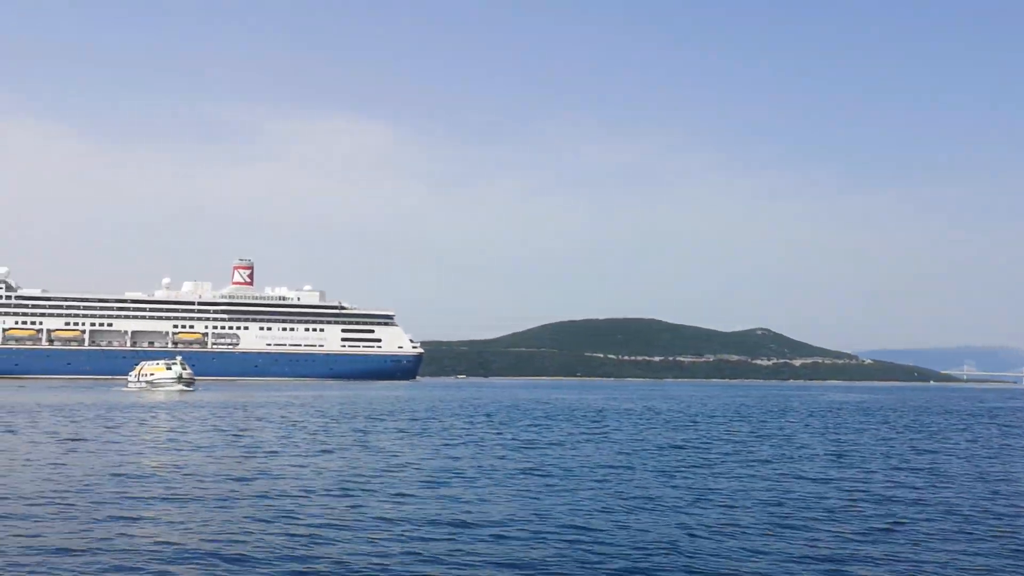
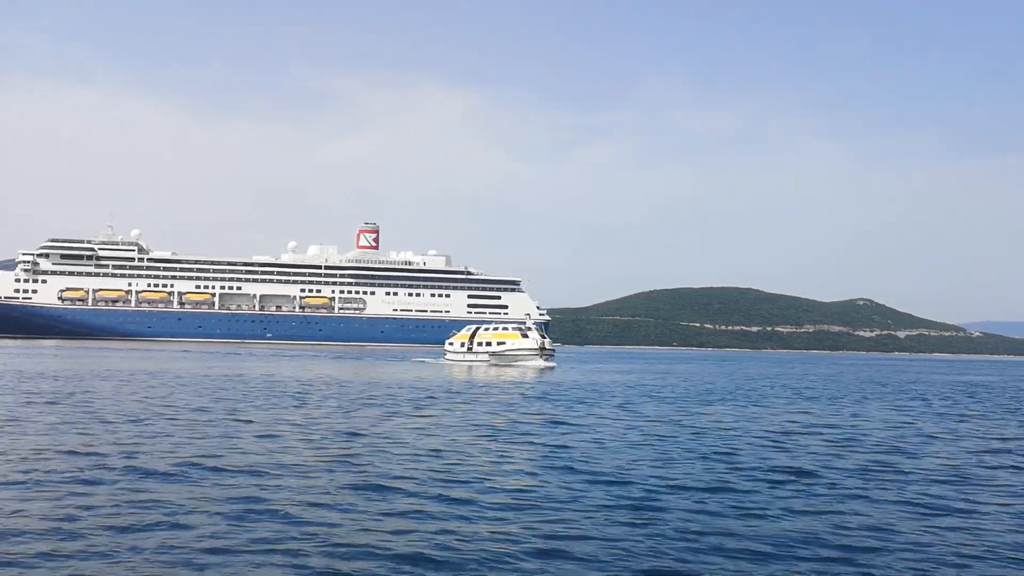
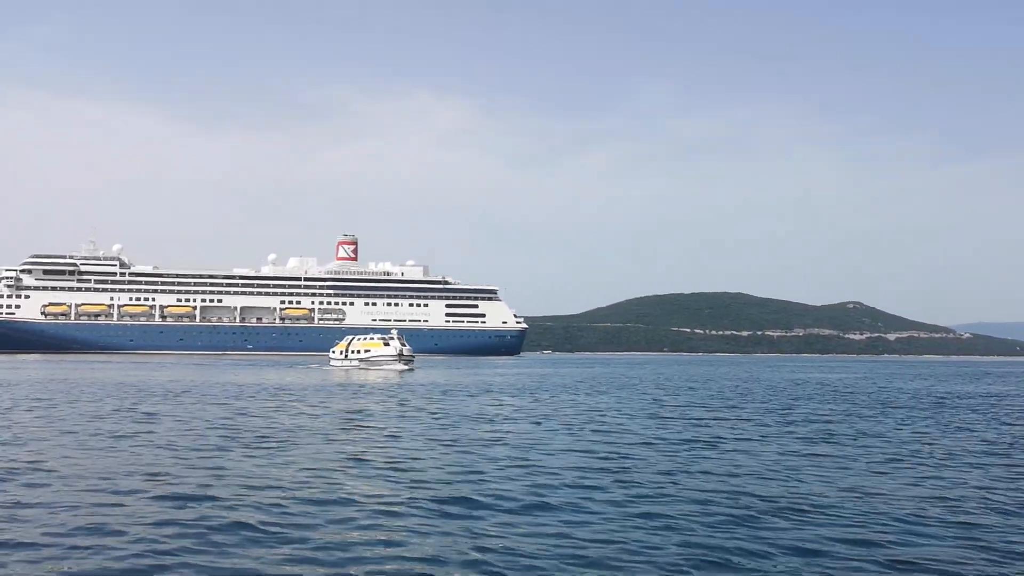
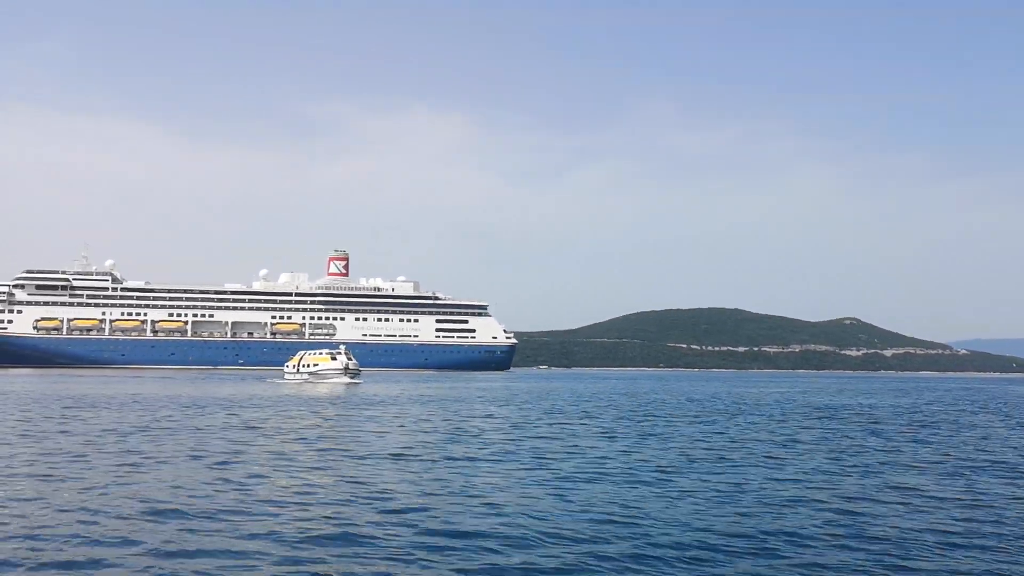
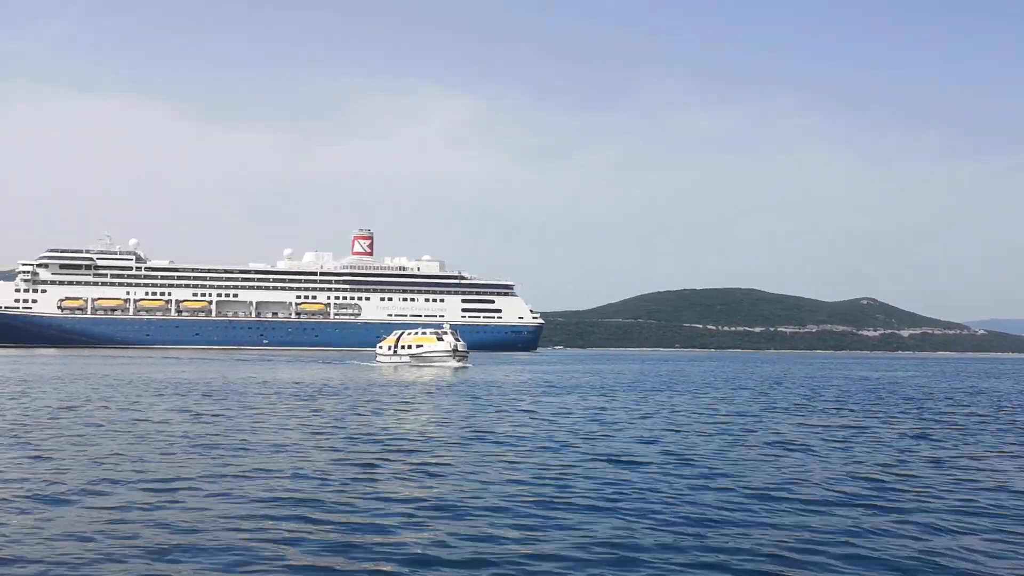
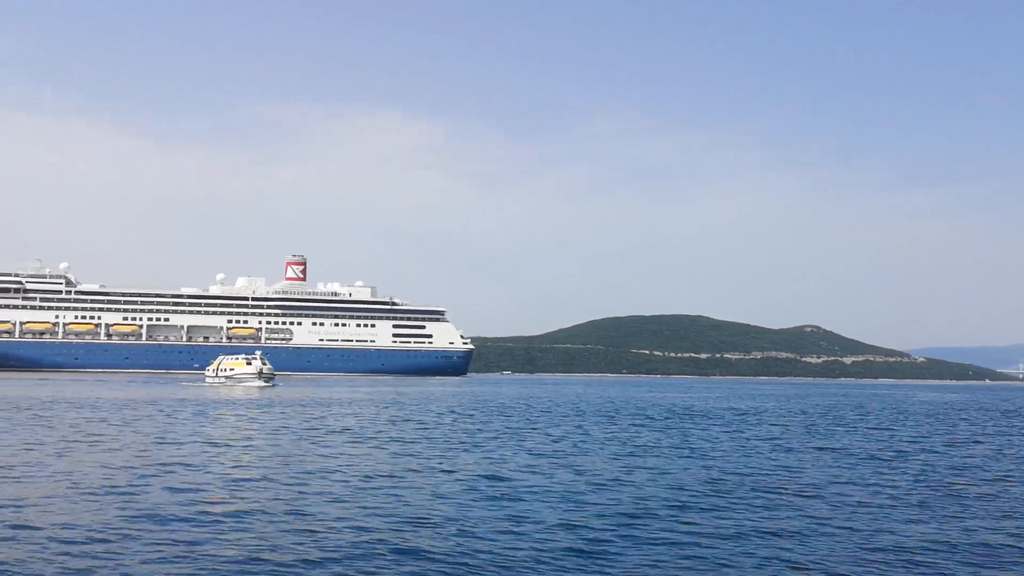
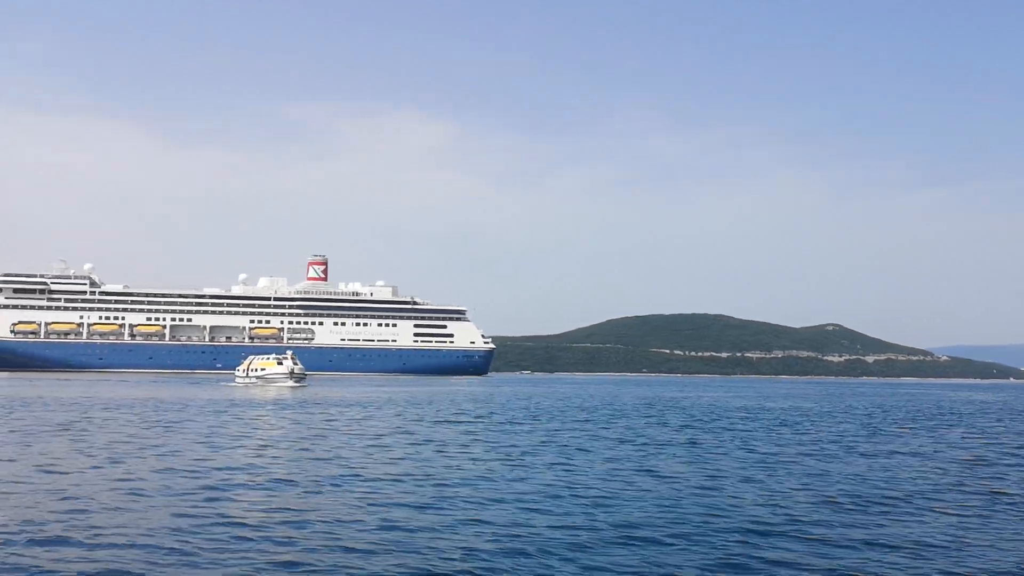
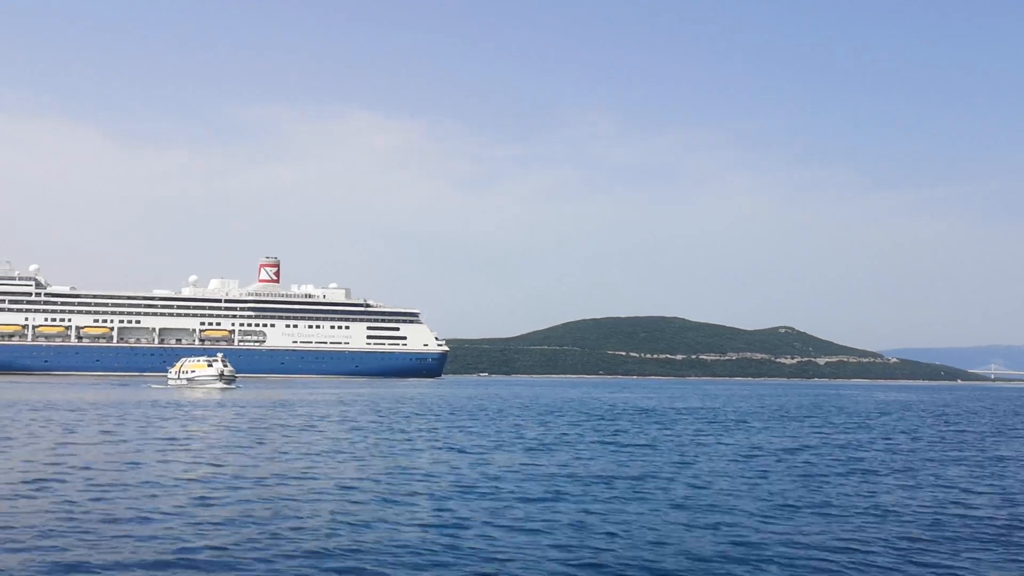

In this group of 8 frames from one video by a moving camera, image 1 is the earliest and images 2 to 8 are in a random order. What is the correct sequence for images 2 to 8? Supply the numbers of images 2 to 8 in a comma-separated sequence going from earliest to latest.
8, 6, 7, 4, 3, 5, 2
